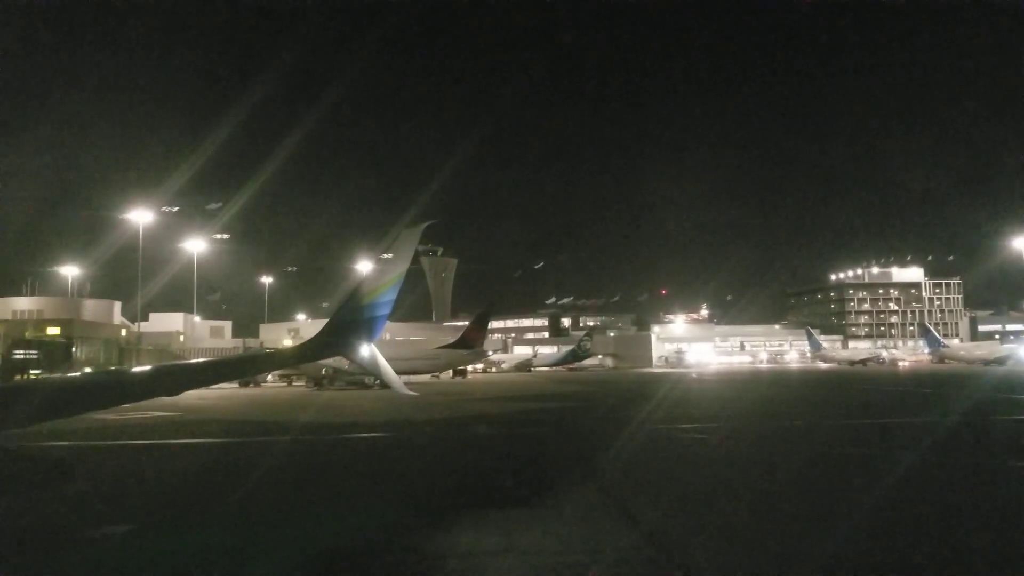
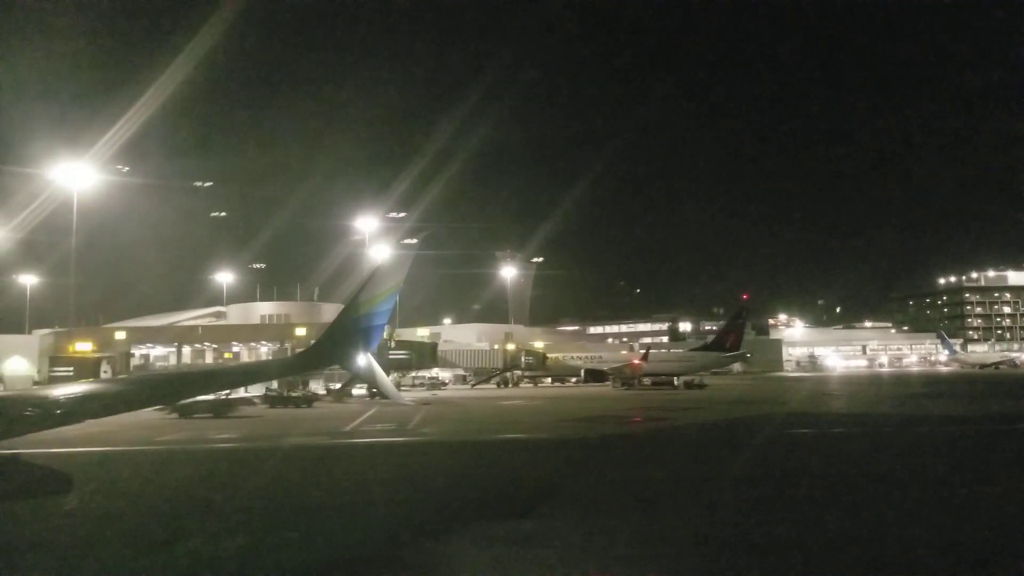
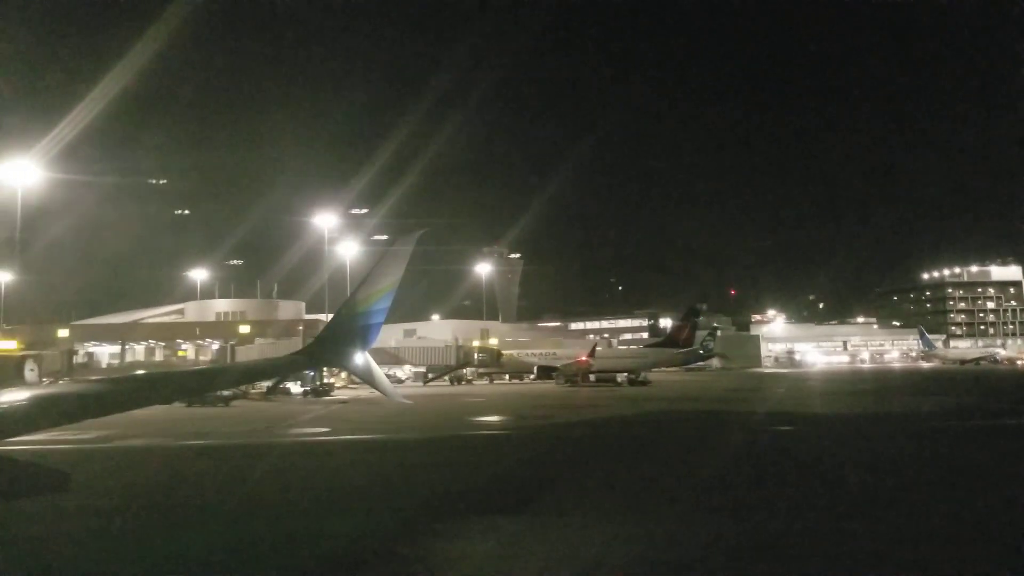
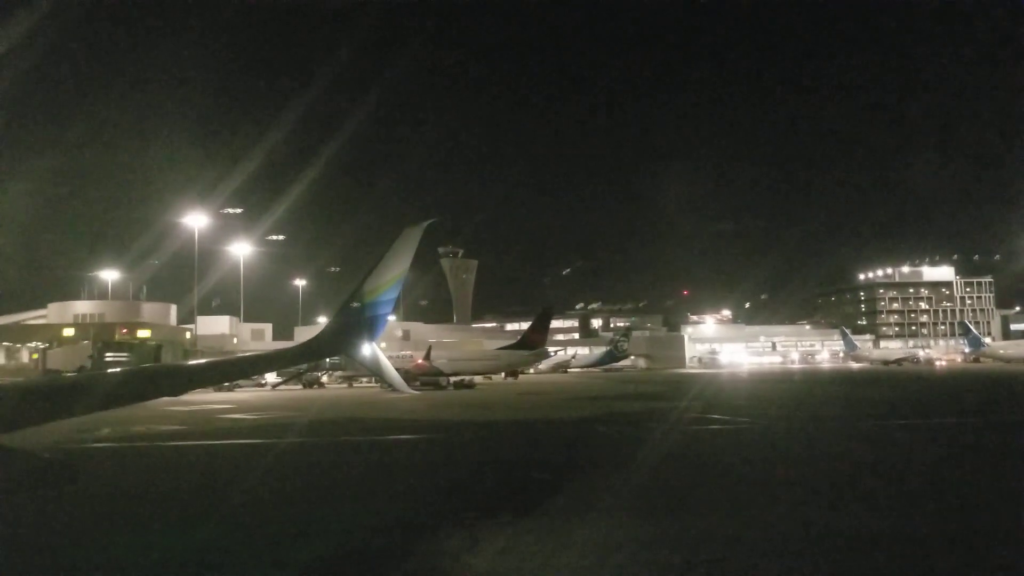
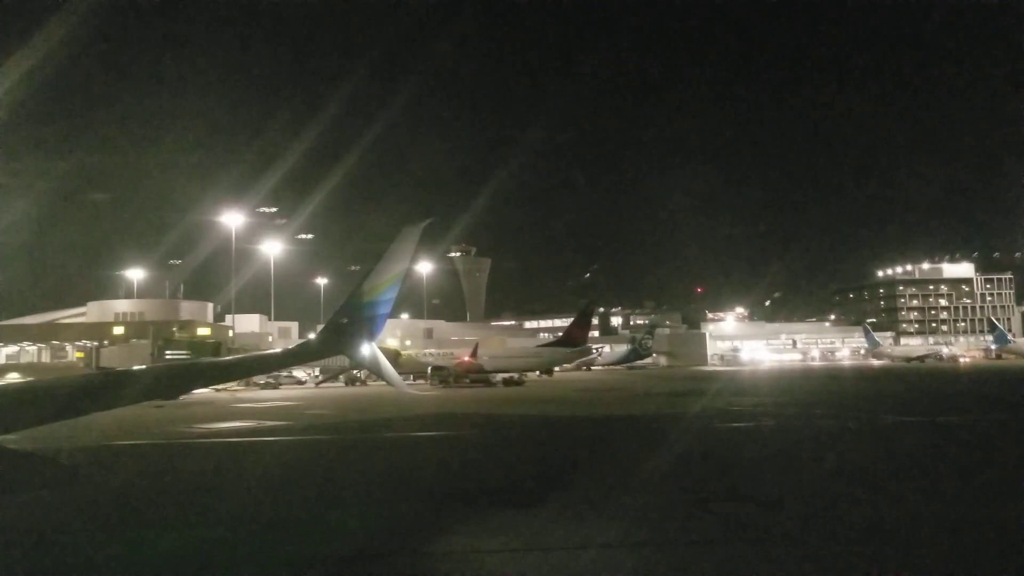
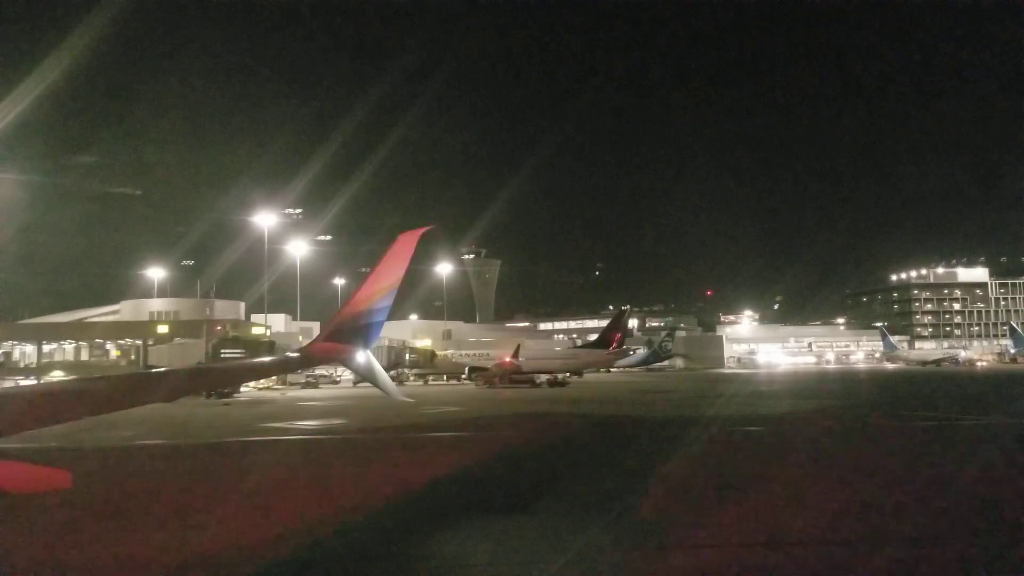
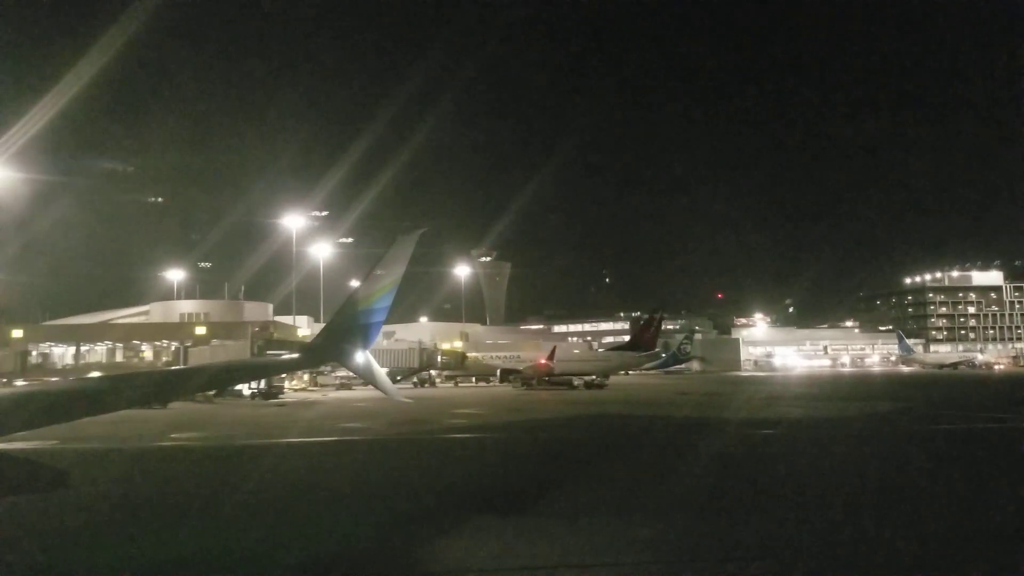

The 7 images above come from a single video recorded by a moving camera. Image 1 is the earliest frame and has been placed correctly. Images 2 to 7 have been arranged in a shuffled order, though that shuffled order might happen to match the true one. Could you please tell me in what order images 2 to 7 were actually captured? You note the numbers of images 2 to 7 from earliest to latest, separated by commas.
4, 5, 6, 7, 3, 2
